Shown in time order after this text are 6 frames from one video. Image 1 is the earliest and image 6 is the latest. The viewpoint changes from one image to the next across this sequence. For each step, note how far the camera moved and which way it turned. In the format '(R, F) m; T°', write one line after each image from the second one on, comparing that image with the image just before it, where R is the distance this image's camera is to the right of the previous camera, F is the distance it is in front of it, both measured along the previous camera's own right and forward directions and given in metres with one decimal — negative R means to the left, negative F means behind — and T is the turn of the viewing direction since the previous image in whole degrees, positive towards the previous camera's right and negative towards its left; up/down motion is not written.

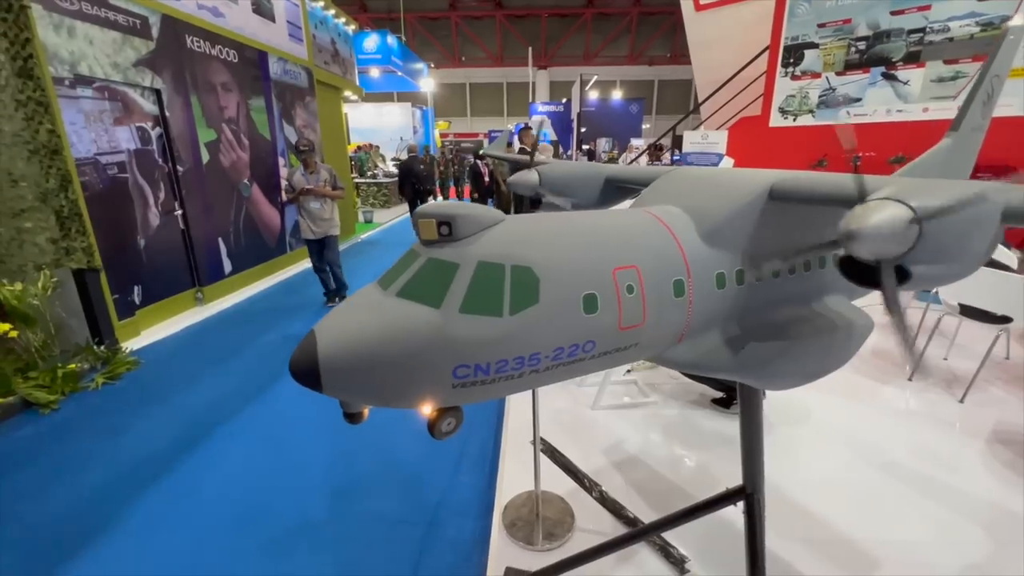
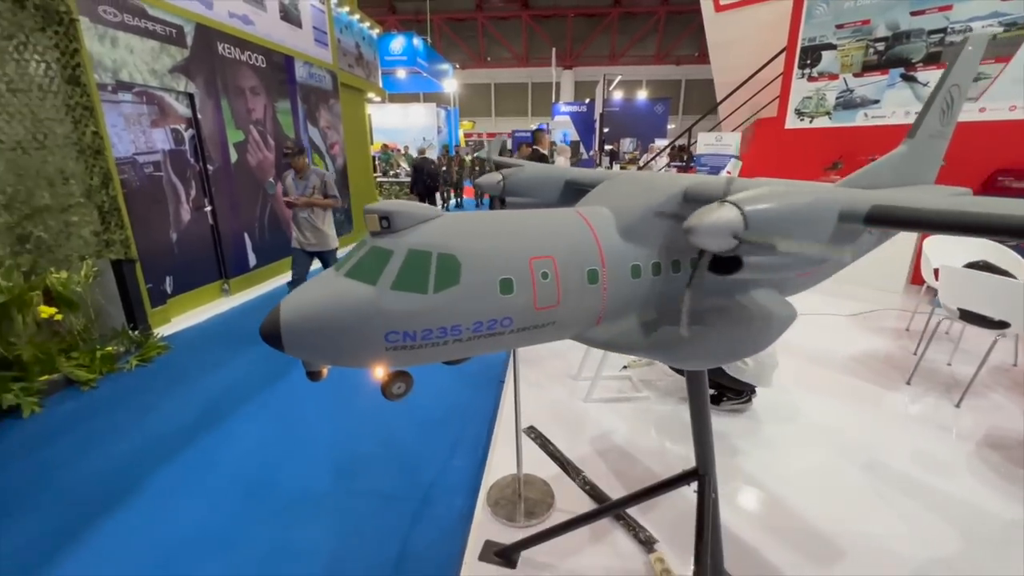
(+0.2, -0.2) m; -3°
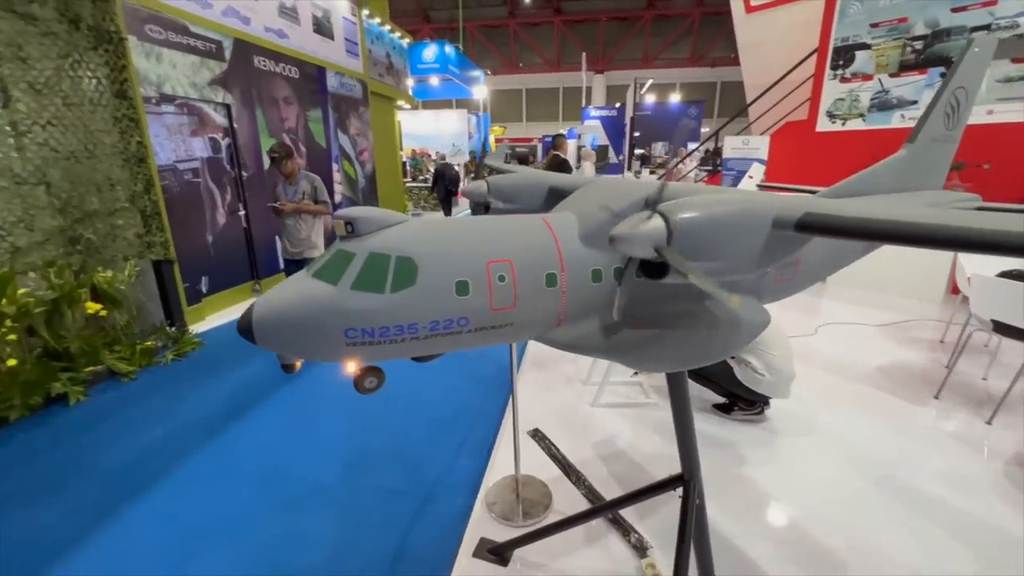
(+0.2, -0.1) m; -4°
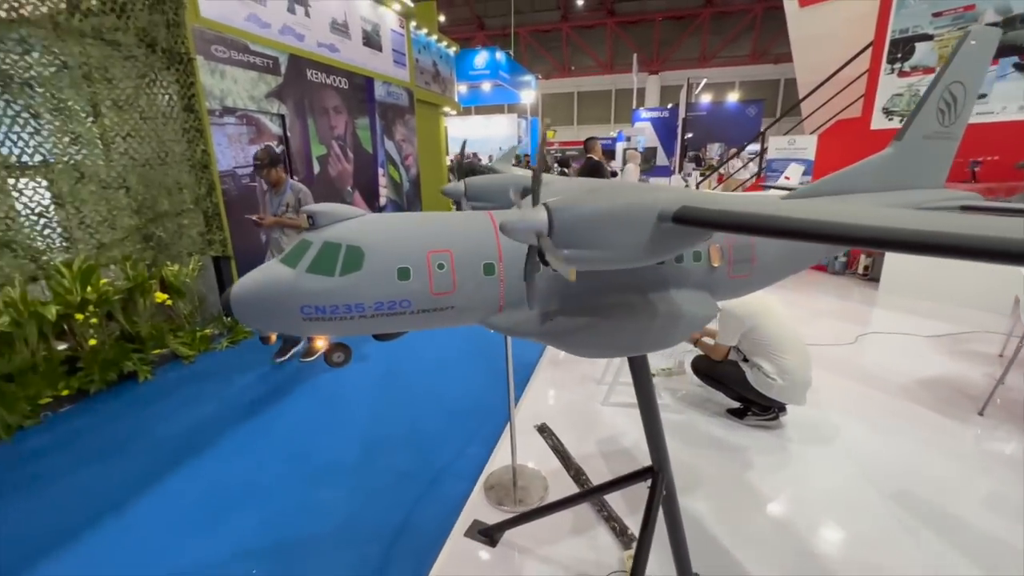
(+0.3, -0.1) m; -6°
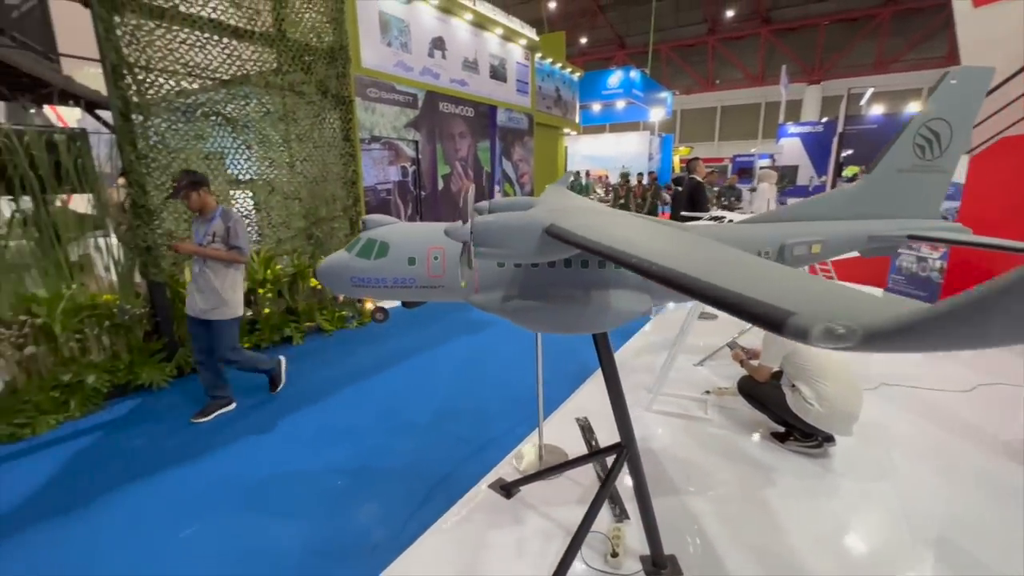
(+0.6, -0.5) m; -16°
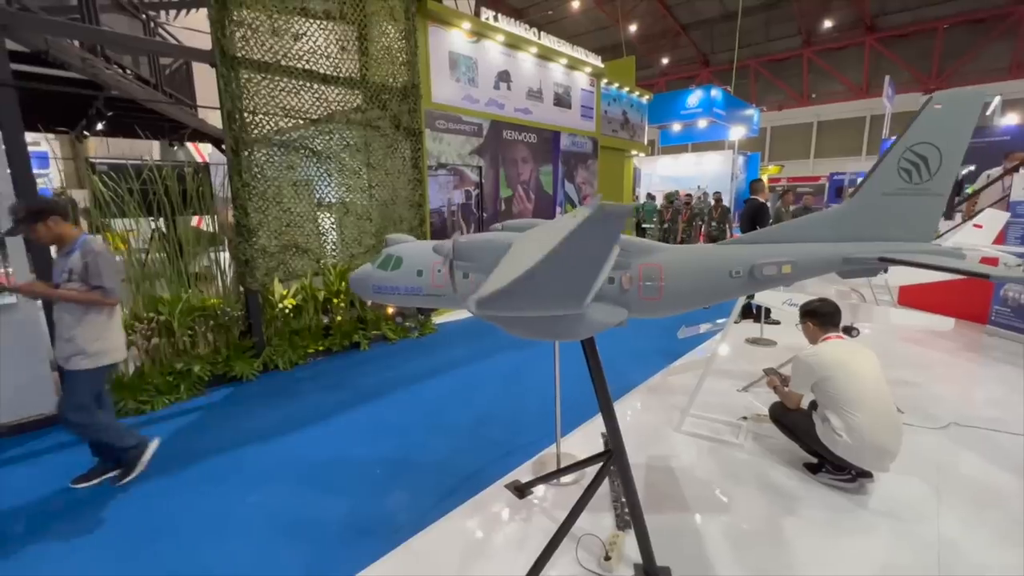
(+0.4, -0.2) m; -10°
